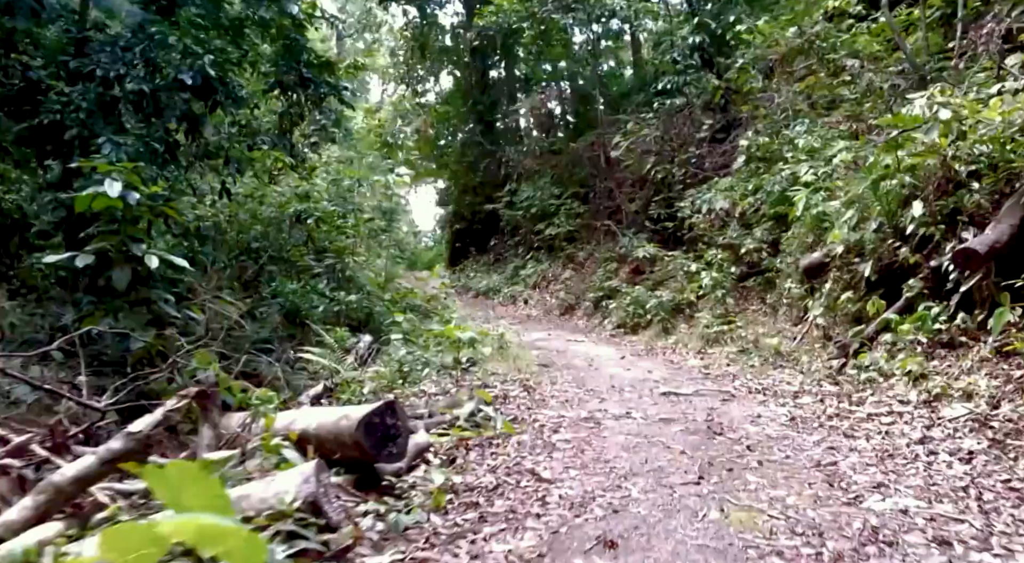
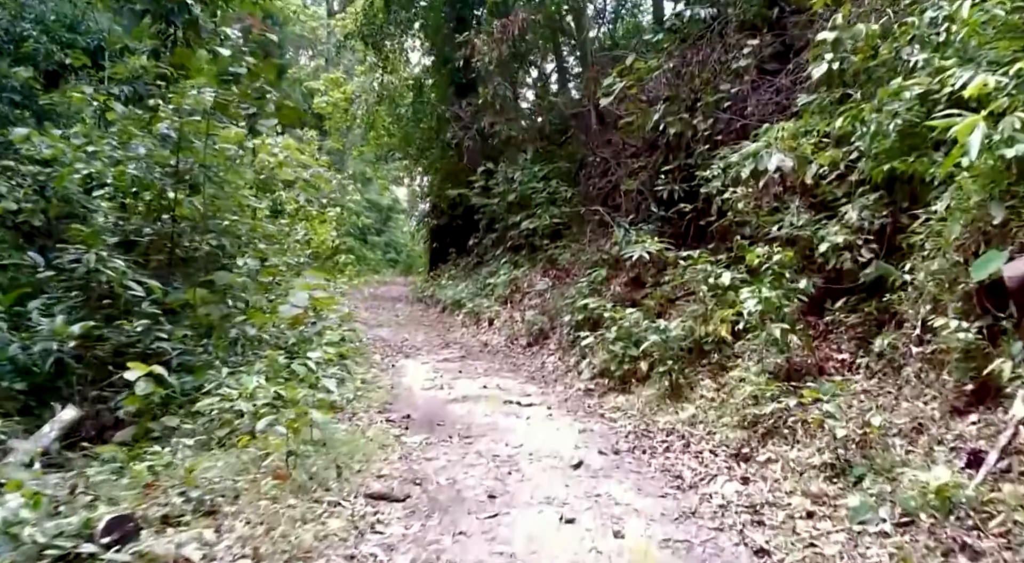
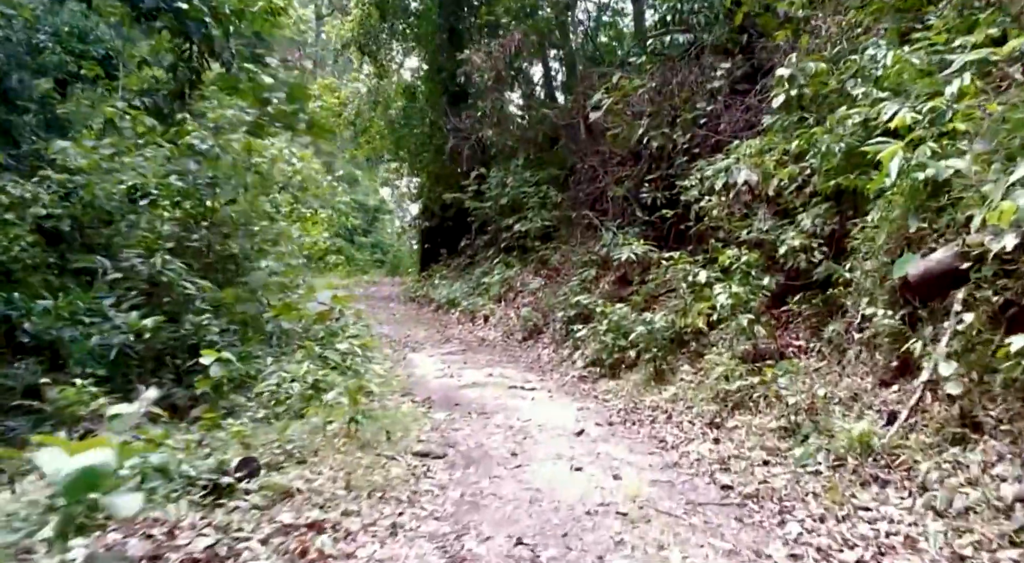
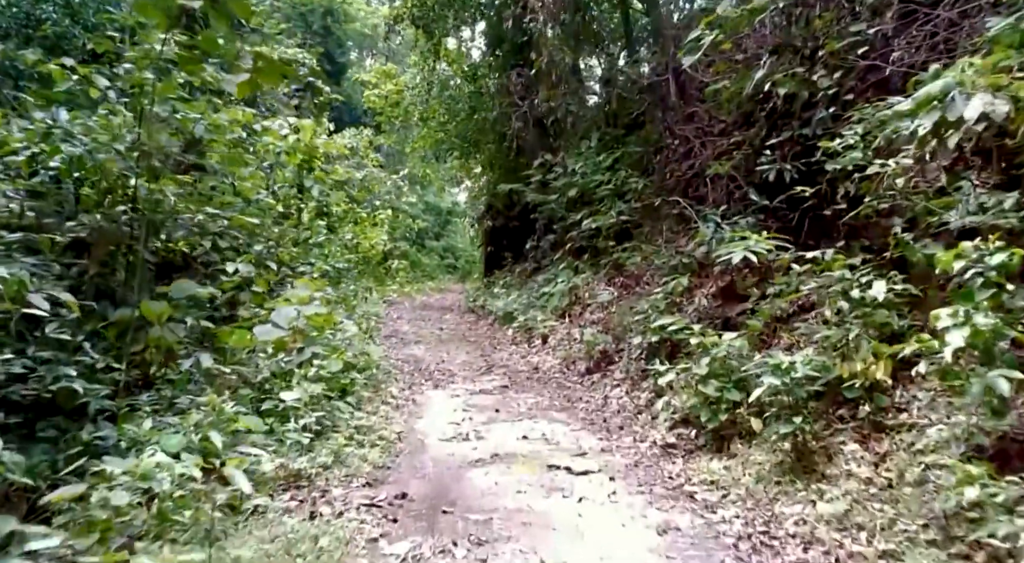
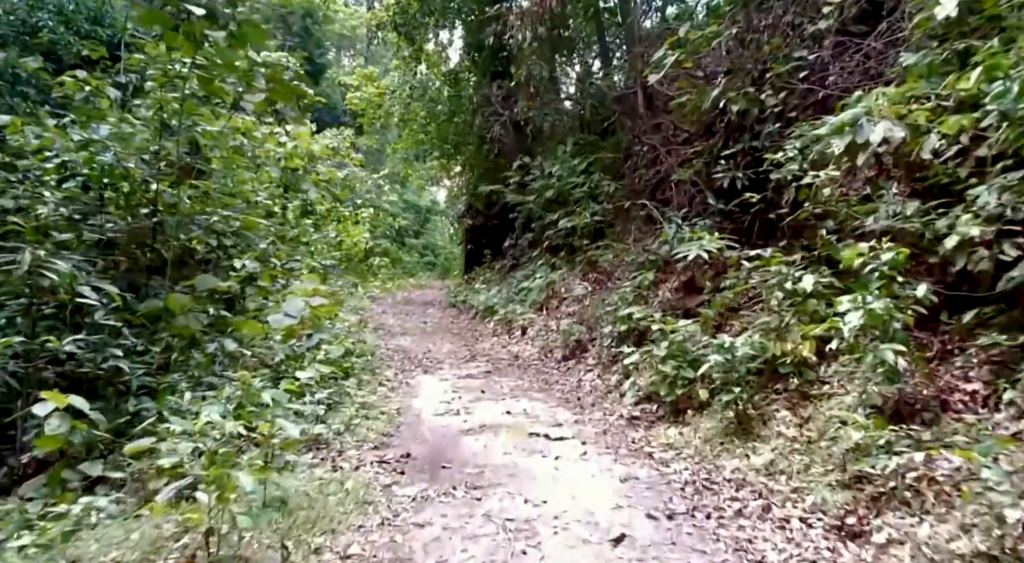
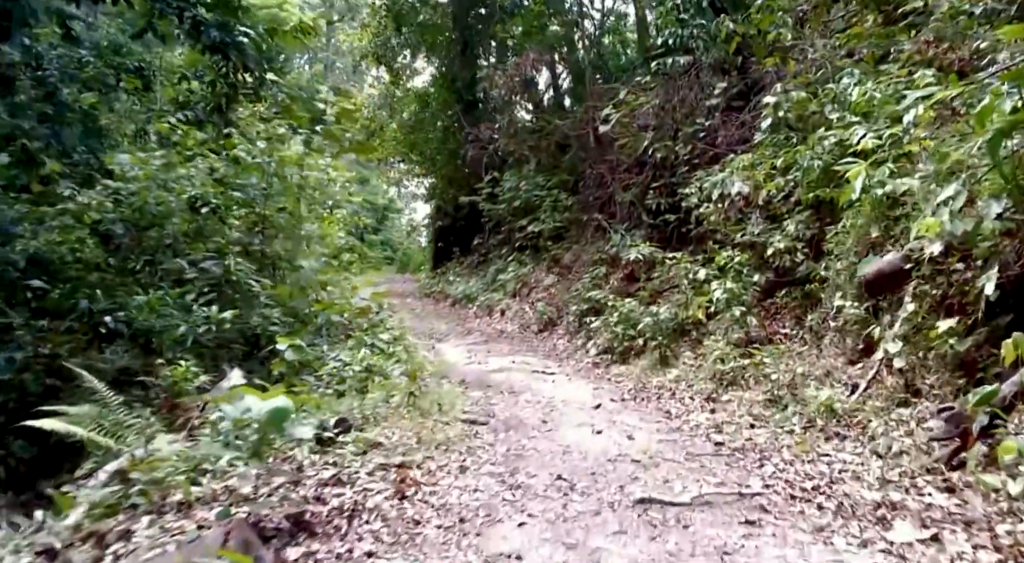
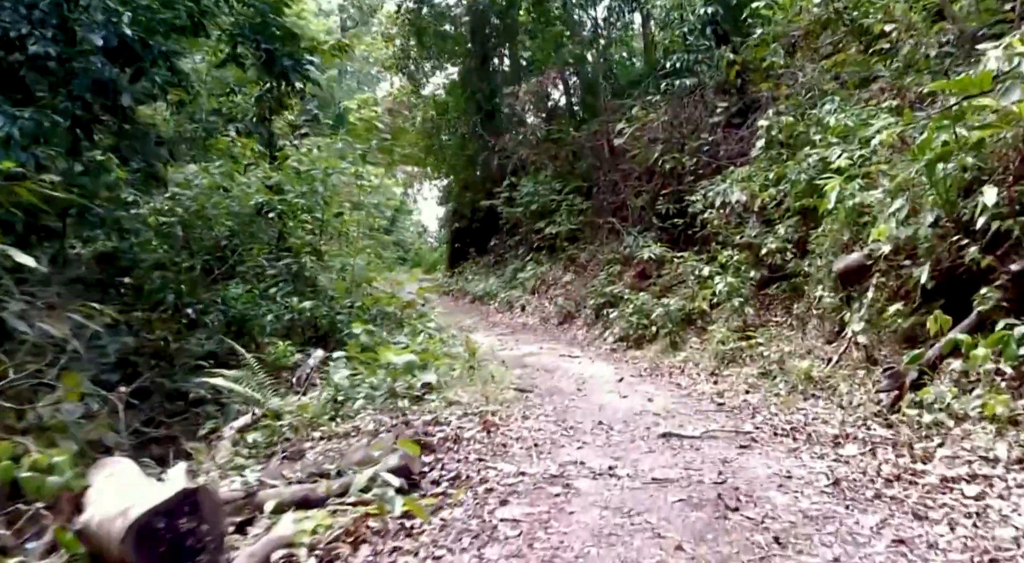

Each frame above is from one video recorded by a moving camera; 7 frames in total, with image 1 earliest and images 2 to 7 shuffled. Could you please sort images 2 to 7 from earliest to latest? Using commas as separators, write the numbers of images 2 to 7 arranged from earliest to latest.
7, 6, 3, 2, 5, 4
